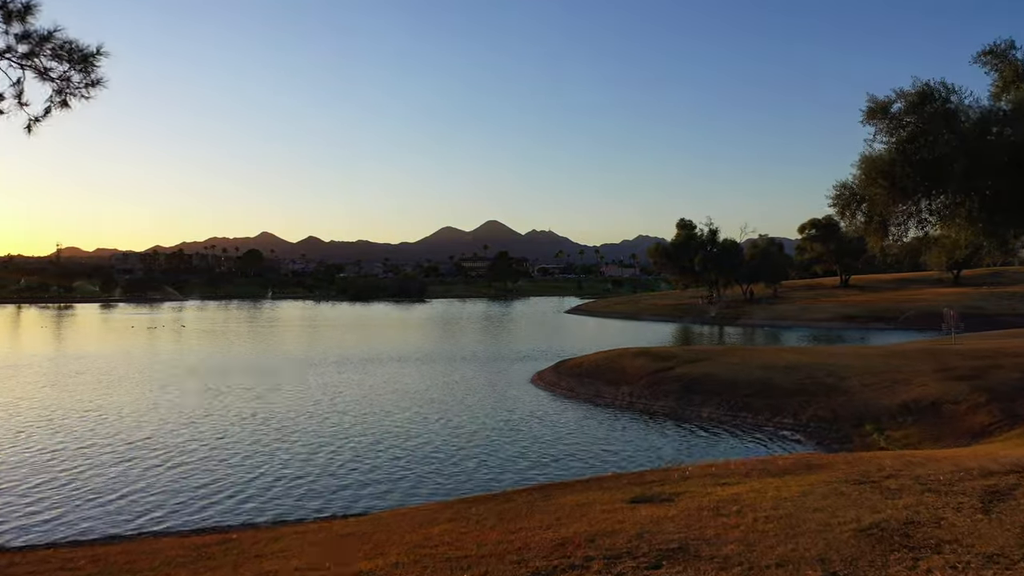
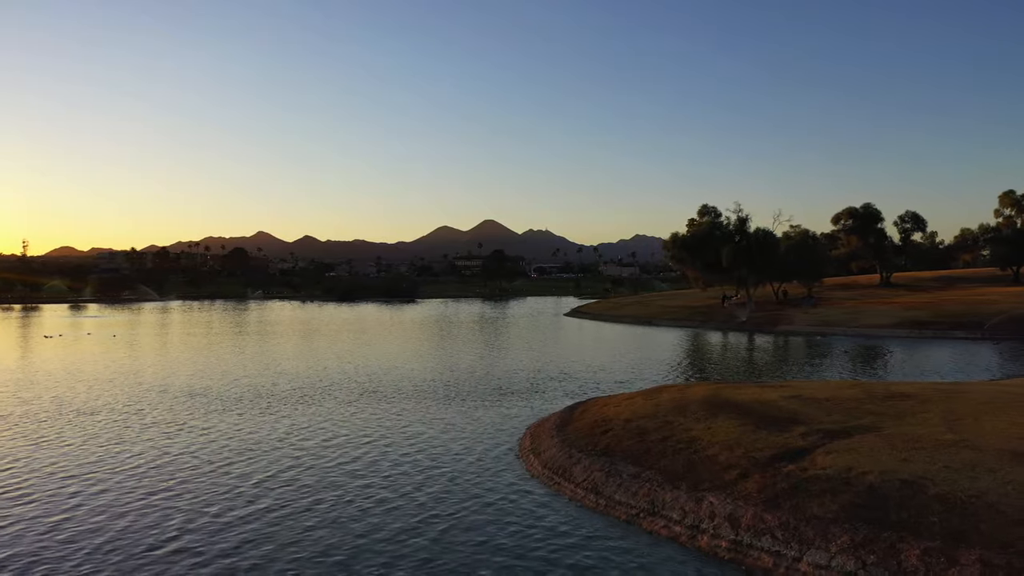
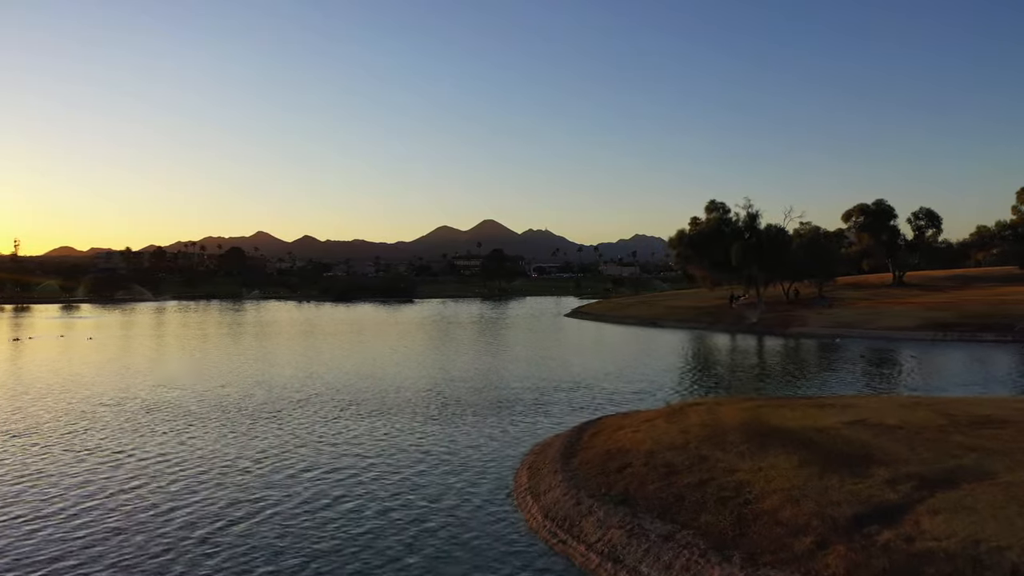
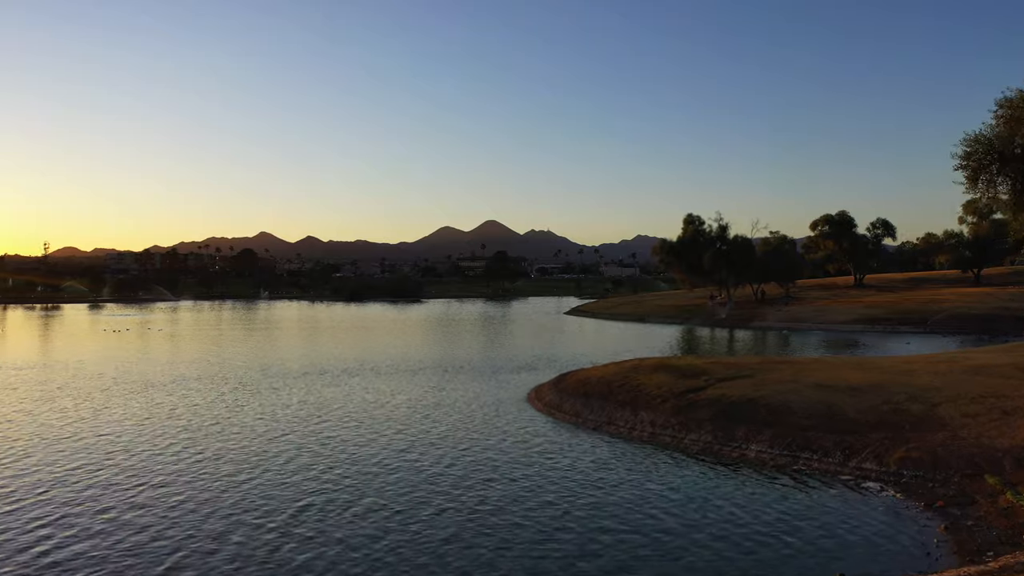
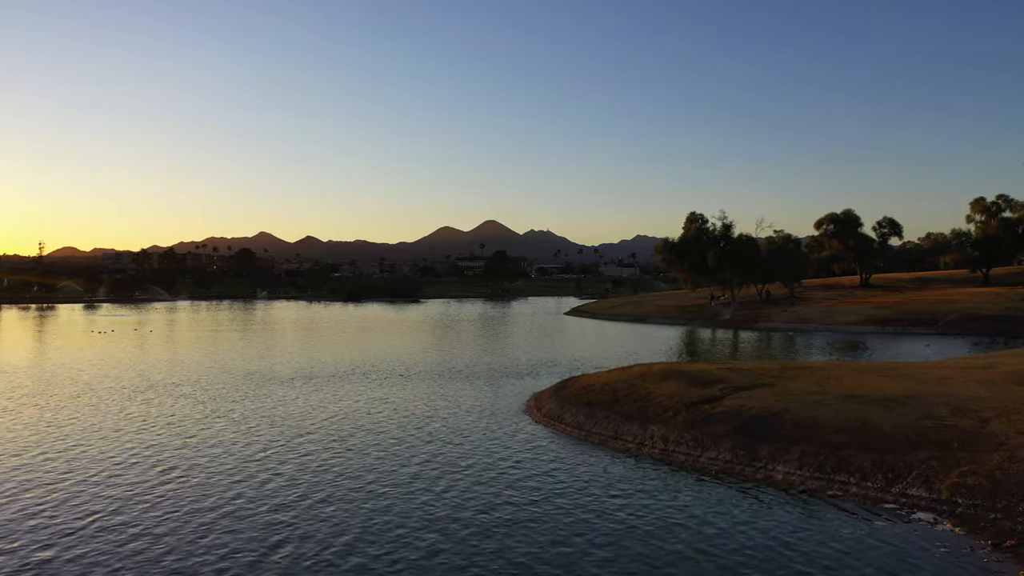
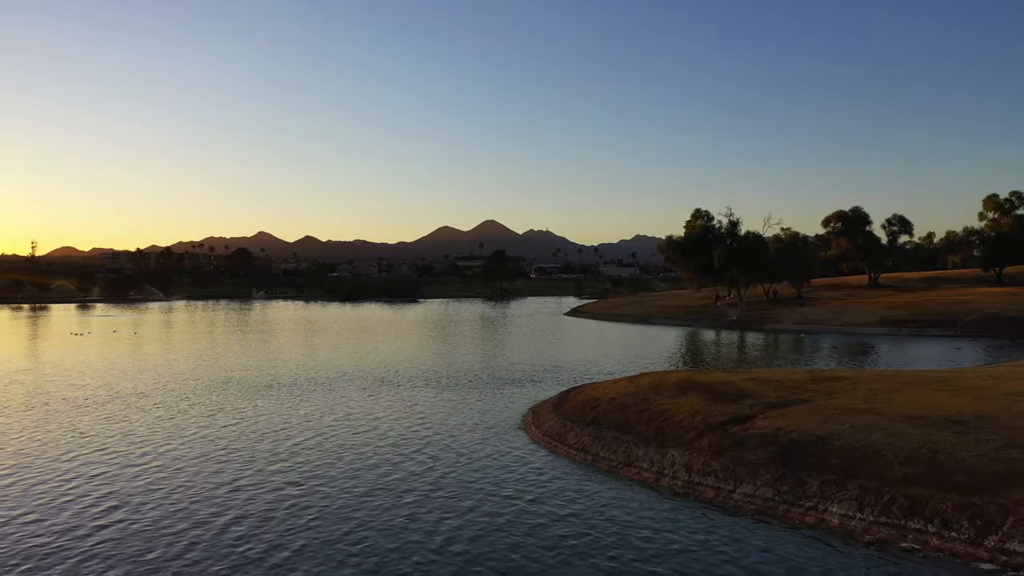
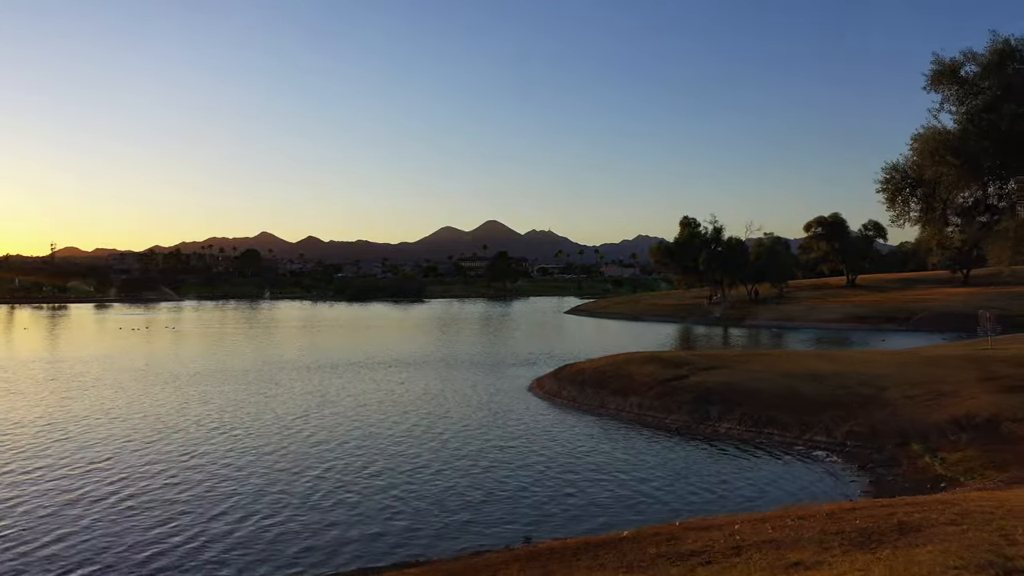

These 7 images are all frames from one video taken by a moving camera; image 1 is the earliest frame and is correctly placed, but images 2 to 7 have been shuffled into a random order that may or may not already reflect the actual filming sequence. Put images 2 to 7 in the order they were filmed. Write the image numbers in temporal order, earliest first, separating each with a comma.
7, 4, 5, 6, 2, 3
